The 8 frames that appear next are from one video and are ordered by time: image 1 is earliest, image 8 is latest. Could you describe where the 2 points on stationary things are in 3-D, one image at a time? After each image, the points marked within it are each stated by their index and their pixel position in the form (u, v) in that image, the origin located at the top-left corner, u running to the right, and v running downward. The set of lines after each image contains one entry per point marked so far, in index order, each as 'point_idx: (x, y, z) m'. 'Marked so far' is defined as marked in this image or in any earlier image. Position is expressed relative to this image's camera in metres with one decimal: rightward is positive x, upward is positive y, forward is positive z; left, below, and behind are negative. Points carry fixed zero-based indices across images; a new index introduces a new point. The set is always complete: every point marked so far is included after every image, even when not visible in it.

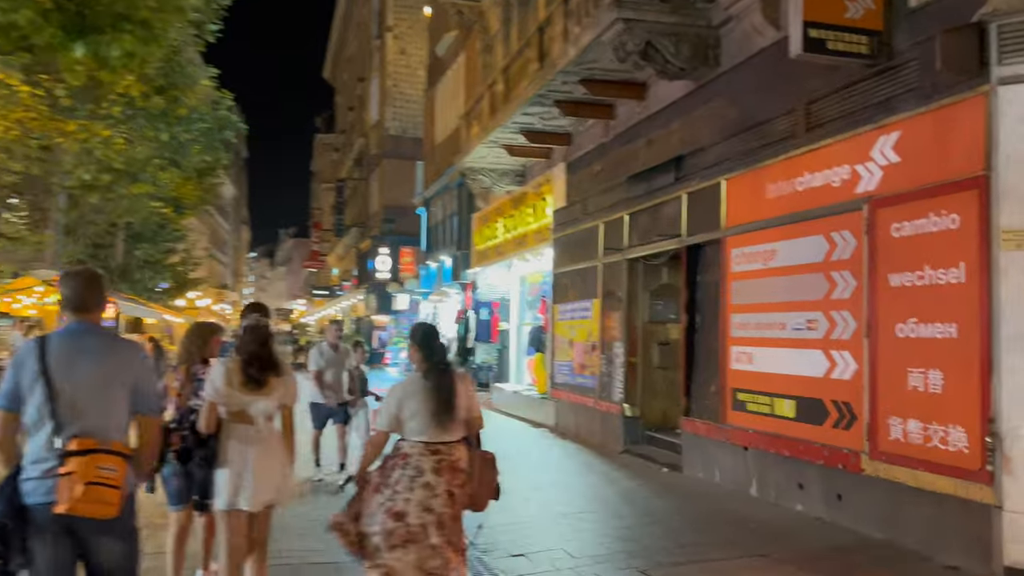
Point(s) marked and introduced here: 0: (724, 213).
0: (+2.6, +0.9, +10.0) m
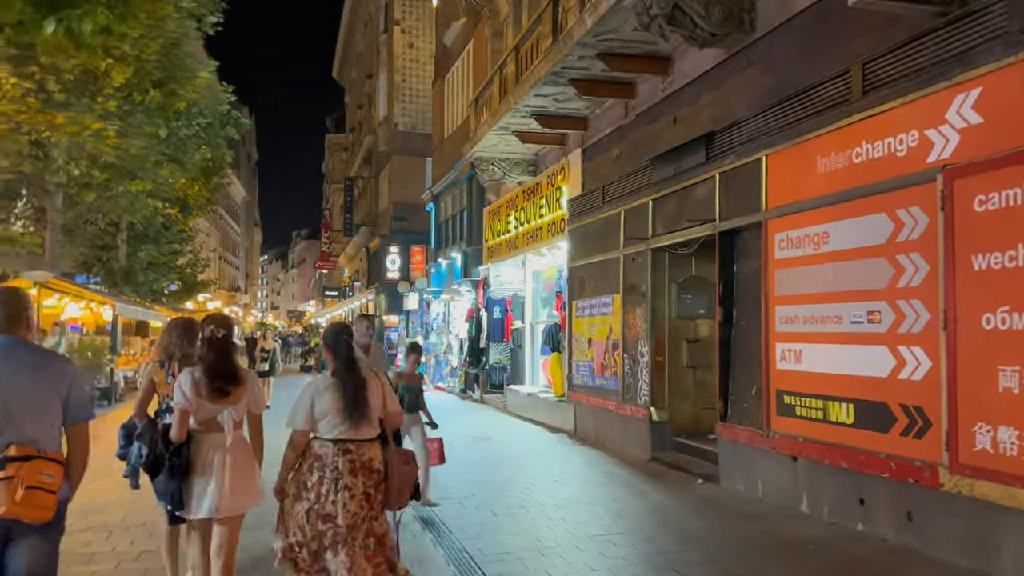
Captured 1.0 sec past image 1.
0: (+2.8, +1.0, +8.9) m
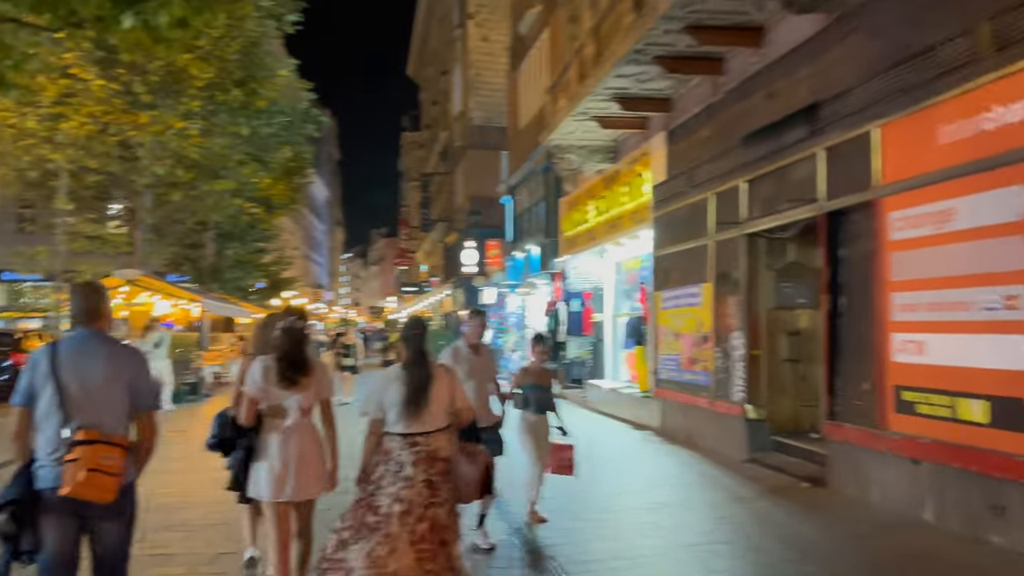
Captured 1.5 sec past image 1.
0: (+3.6, +1.2, +8.1) m
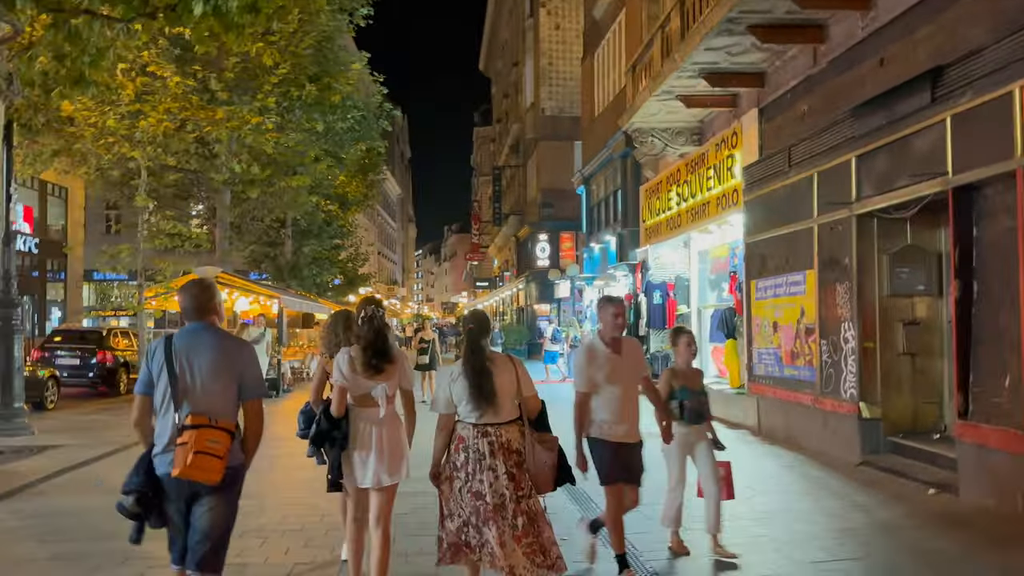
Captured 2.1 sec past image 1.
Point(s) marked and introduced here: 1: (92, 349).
0: (+4.4, +1.3, +7.1) m
1: (-10.3, -1.5, +20.0) m
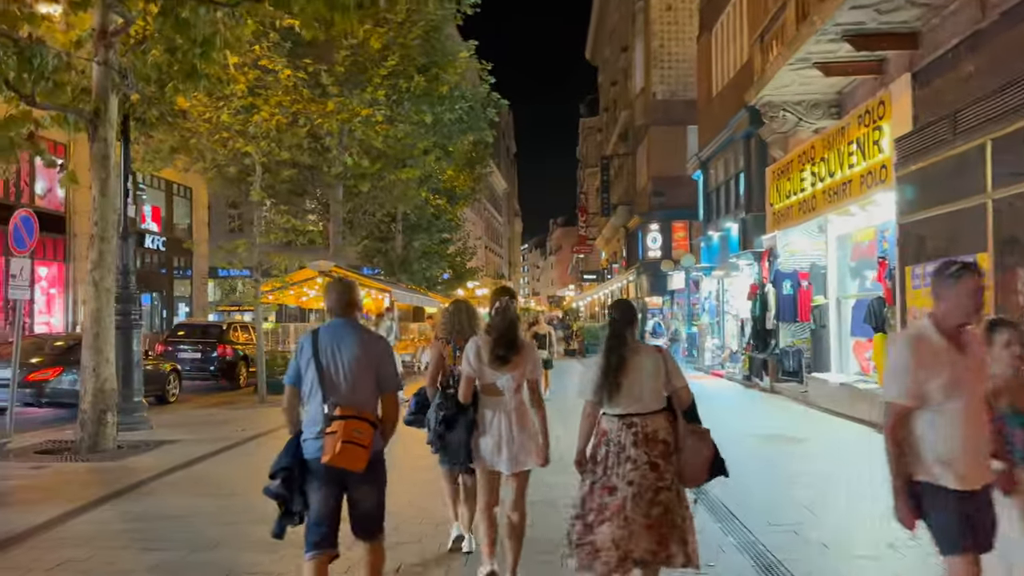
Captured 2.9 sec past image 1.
0: (+5.4, +1.5, +5.7) m
1: (-7.5, -1.4, +20.3) m
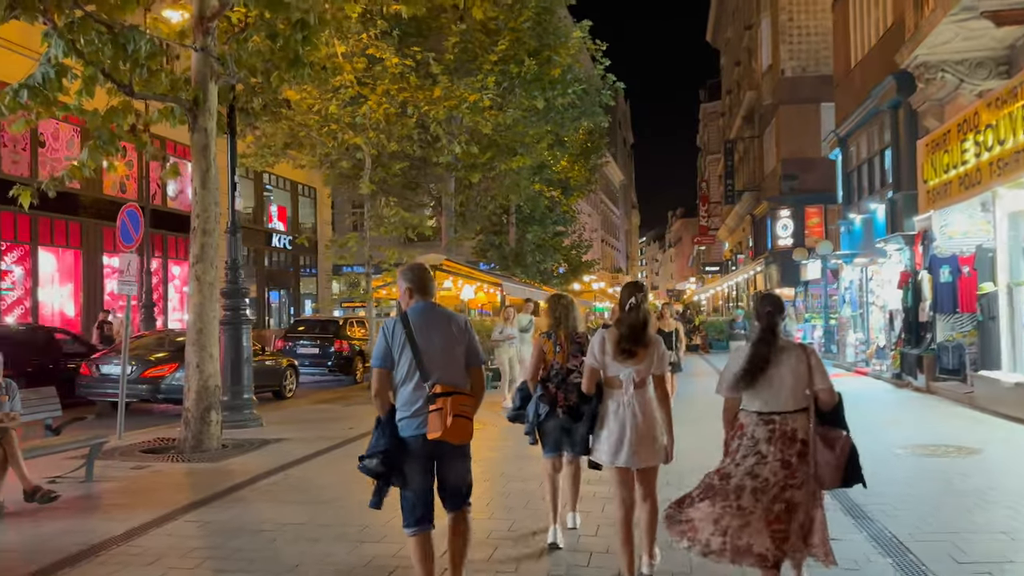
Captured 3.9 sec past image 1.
0: (+6.0, +1.6, +3.9) m
1: (-4.6, -1.2, +20.3) m
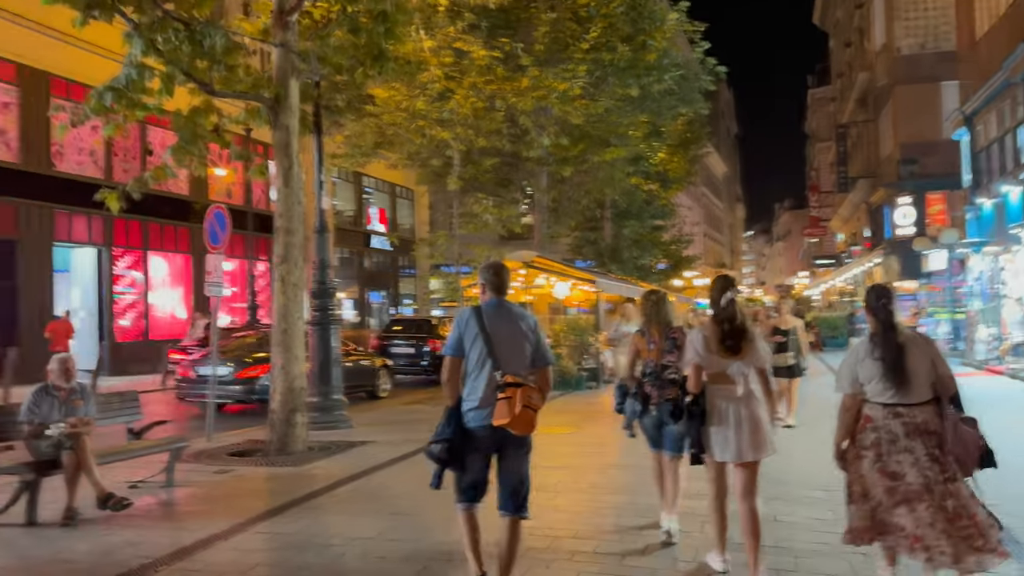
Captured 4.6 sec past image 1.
0: (+6.2, +1.8, +2.6) m
1: (-2.2, -1.2, +20.2) m
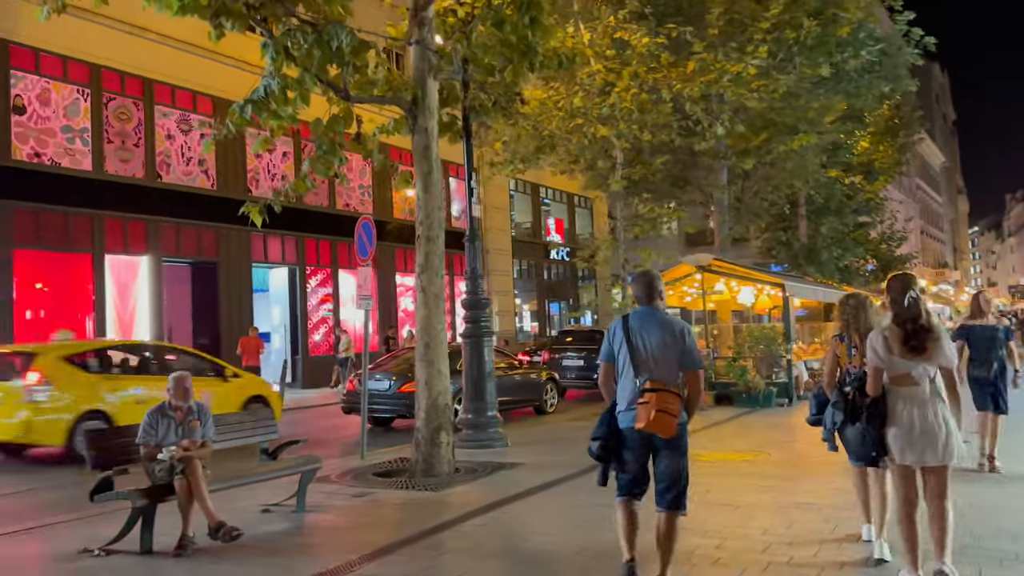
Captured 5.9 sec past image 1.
0: (+6.1, +1.9, +0.2) m
1: (+2.0, -1.4, +19.2) m
